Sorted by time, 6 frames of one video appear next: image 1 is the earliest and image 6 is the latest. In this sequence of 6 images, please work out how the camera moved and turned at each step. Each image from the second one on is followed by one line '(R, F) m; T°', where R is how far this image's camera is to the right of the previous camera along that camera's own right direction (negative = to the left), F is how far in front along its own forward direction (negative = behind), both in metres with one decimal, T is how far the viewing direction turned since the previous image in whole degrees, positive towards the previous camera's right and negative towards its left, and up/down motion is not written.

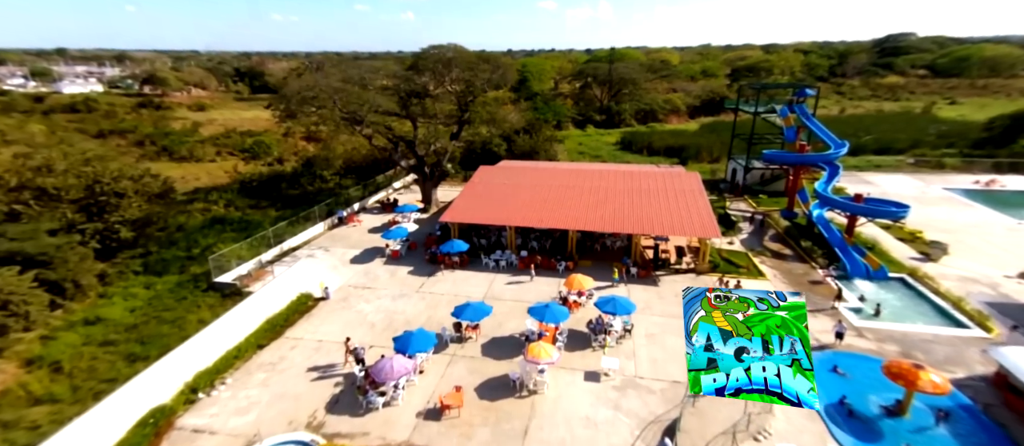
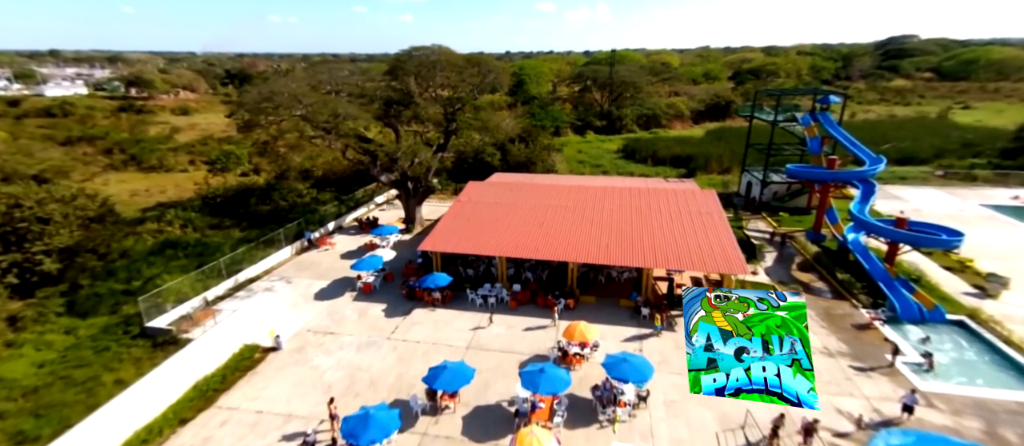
(+0.3, +2.8) m; 0°
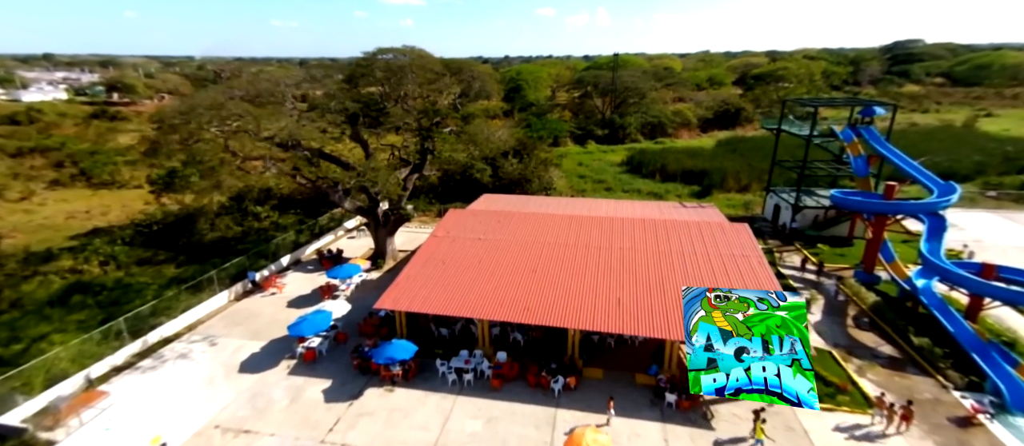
(+0.5, +3.9) m; 0°
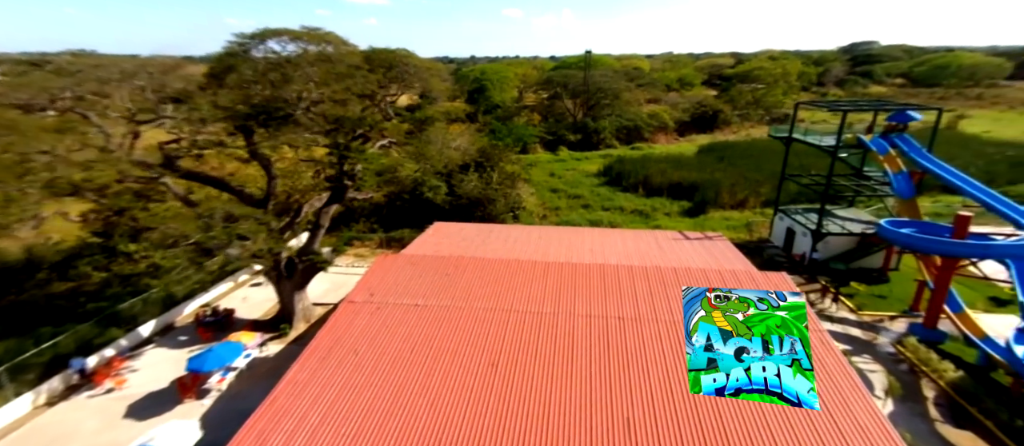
(+0.6, +5.2) m; +4°
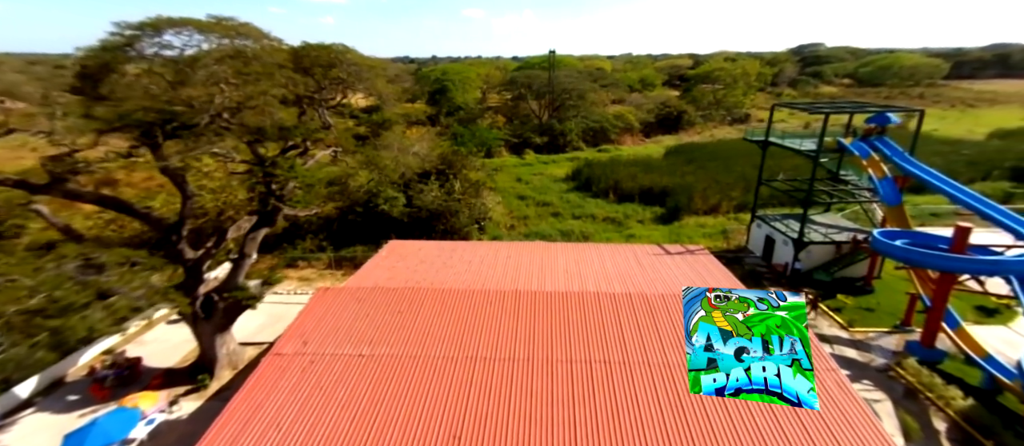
(+0.1, +1.9) m; +4°
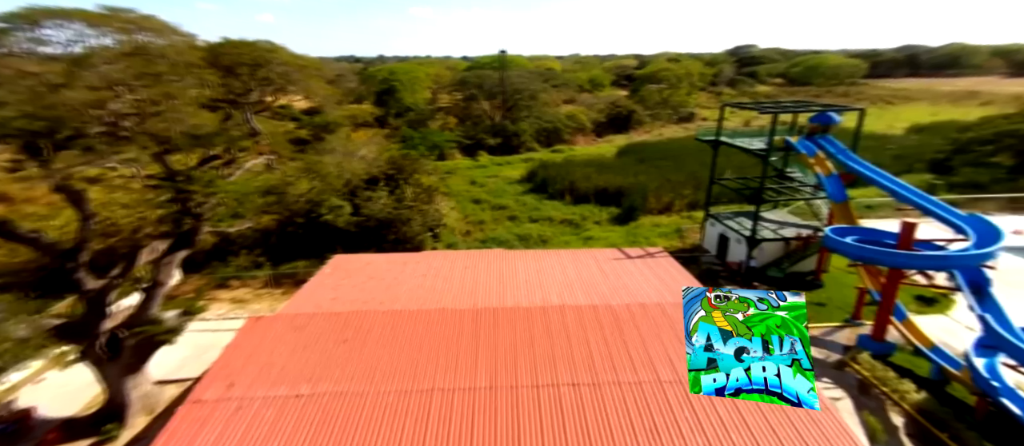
(0.0, +0.9) m; +6°
